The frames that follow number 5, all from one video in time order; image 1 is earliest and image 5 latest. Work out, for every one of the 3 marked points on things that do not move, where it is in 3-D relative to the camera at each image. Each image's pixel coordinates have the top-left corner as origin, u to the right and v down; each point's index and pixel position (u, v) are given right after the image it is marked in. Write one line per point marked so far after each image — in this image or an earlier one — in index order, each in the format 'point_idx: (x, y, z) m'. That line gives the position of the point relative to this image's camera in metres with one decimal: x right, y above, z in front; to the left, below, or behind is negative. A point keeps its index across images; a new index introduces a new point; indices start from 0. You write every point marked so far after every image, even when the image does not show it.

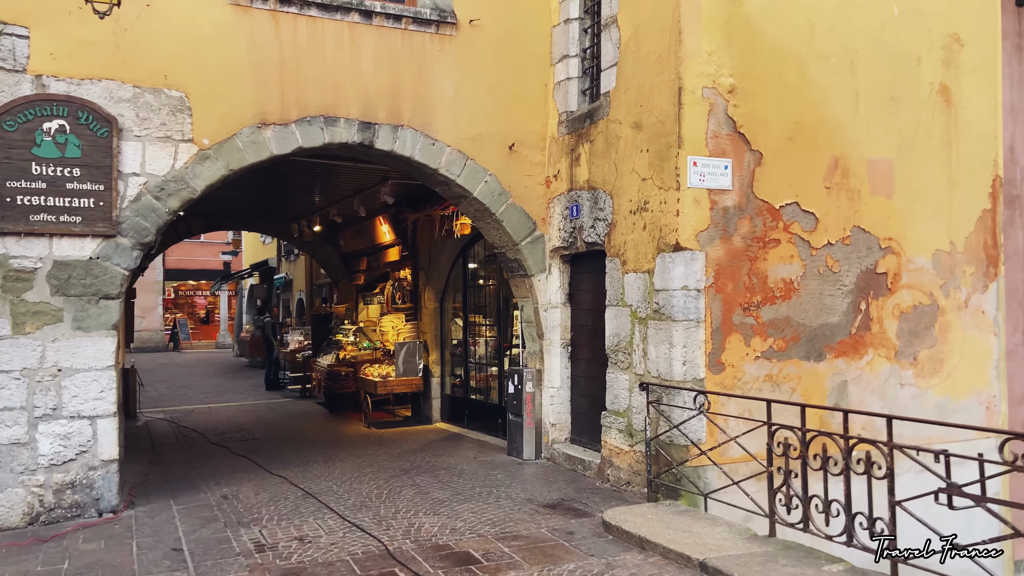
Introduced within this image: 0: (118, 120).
0: (-2.7, +1.1, +5.3) m
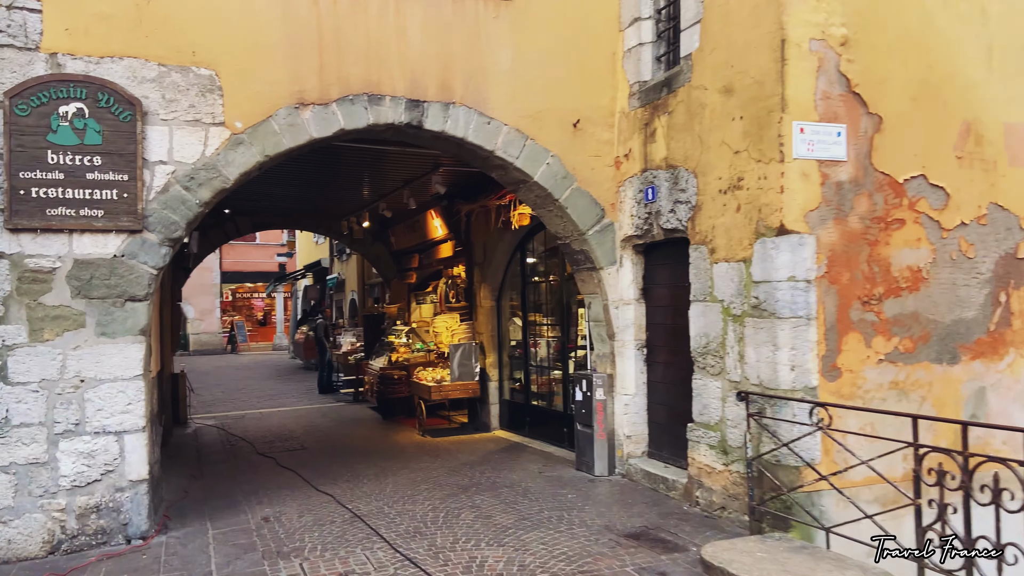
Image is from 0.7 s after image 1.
0: (-2.3, +1.1, +4.8) m
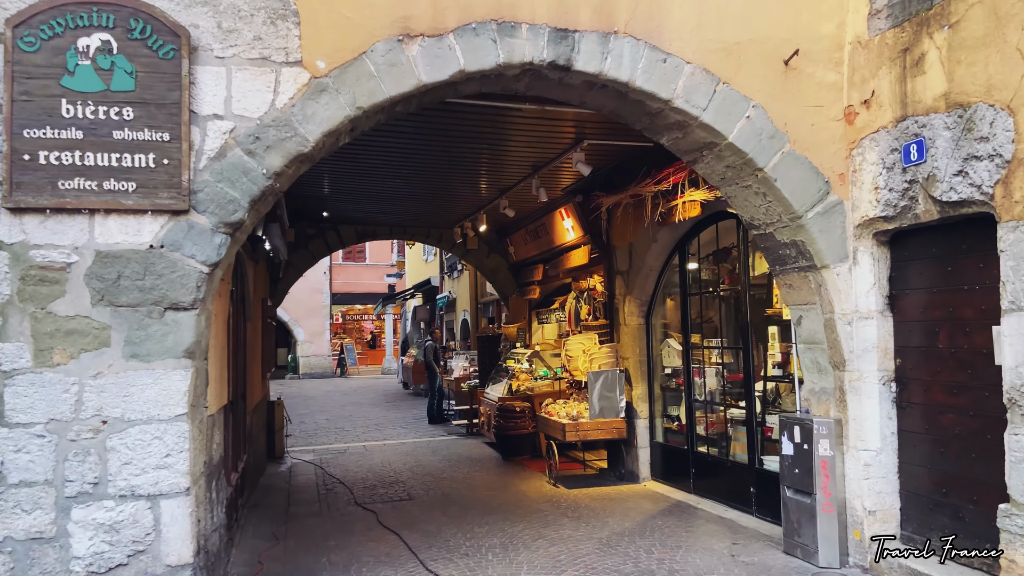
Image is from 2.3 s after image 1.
0: (-1.4, +1.1, +3.5) m
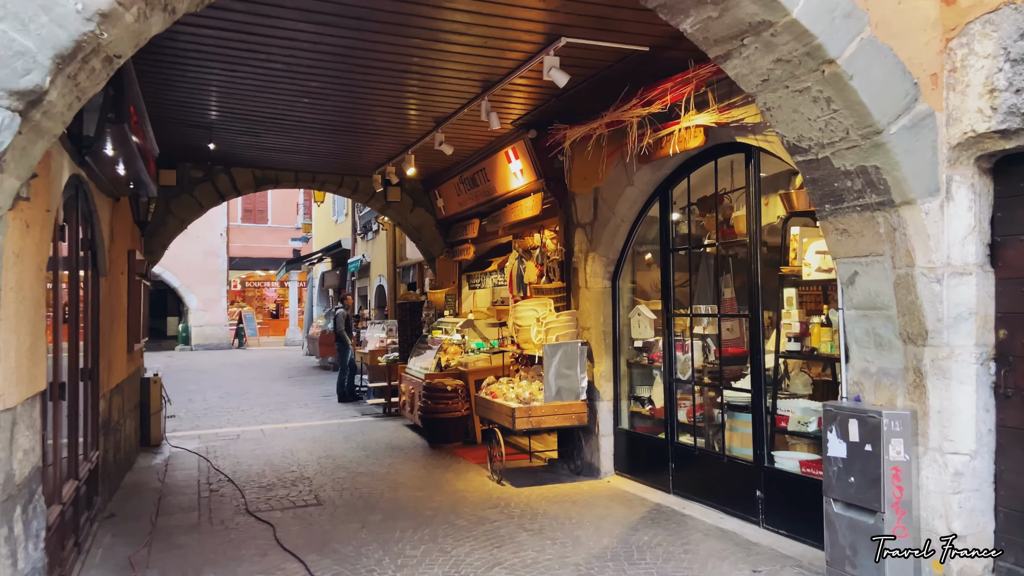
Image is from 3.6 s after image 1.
0: (-1.4, +1.3, +2.0) m
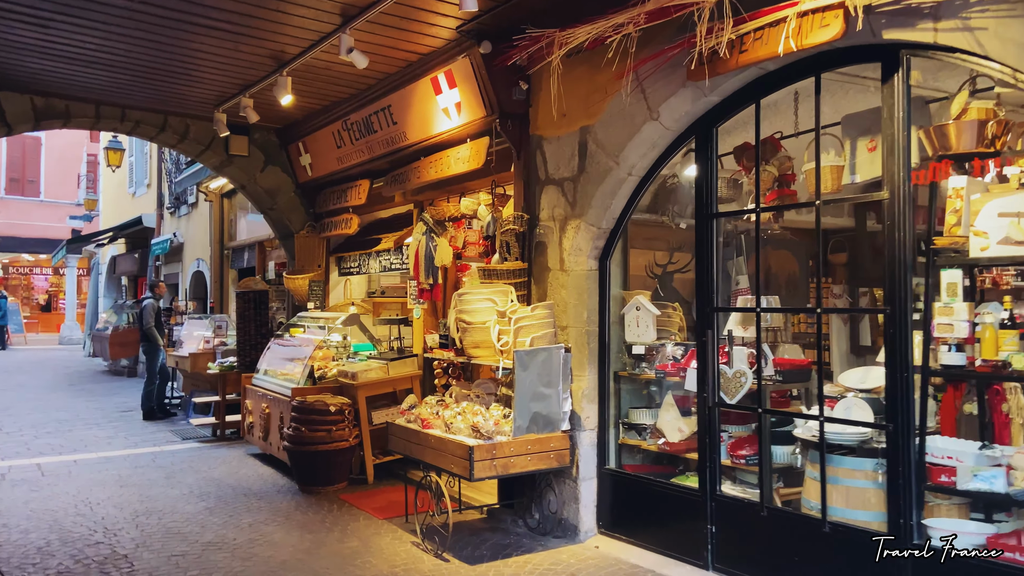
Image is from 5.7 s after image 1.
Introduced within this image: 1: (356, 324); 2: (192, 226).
0: (-0.8, +1.5, -0.1) m
1: (-1.1, -0.3, +5.7) m
2: (-4.8, +0.9, +11.7) m
